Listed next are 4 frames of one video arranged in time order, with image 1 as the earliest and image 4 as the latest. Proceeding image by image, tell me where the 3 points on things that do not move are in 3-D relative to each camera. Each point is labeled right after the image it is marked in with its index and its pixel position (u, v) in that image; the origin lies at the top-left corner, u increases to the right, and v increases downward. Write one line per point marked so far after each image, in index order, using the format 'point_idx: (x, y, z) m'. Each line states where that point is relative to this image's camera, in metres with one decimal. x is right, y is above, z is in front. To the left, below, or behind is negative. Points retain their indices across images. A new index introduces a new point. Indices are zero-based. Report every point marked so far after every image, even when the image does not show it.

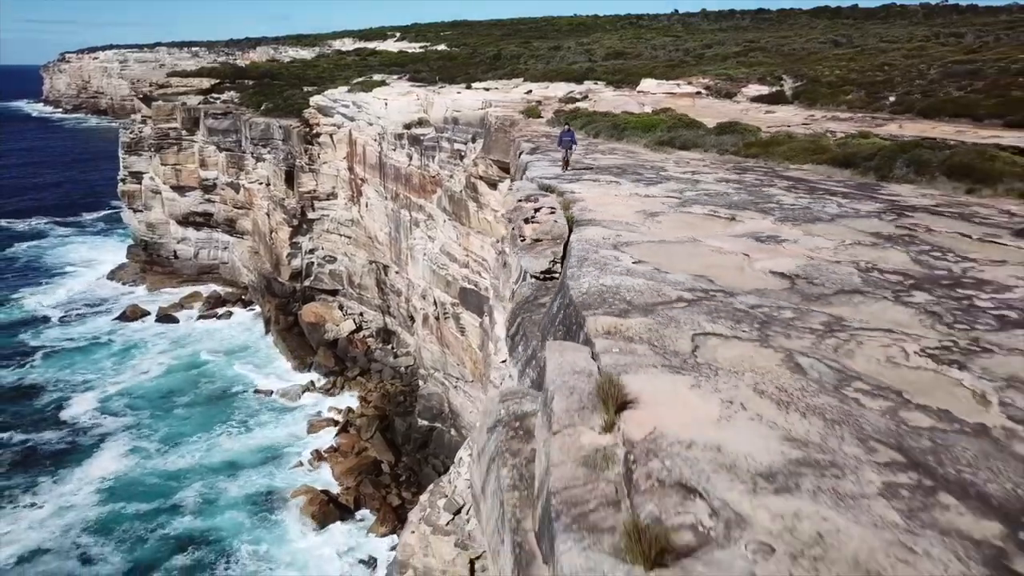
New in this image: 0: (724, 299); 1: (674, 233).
0: (+0.8, 0.0, +3.1) m
1: (+0.8, +0.3, +4.5) m
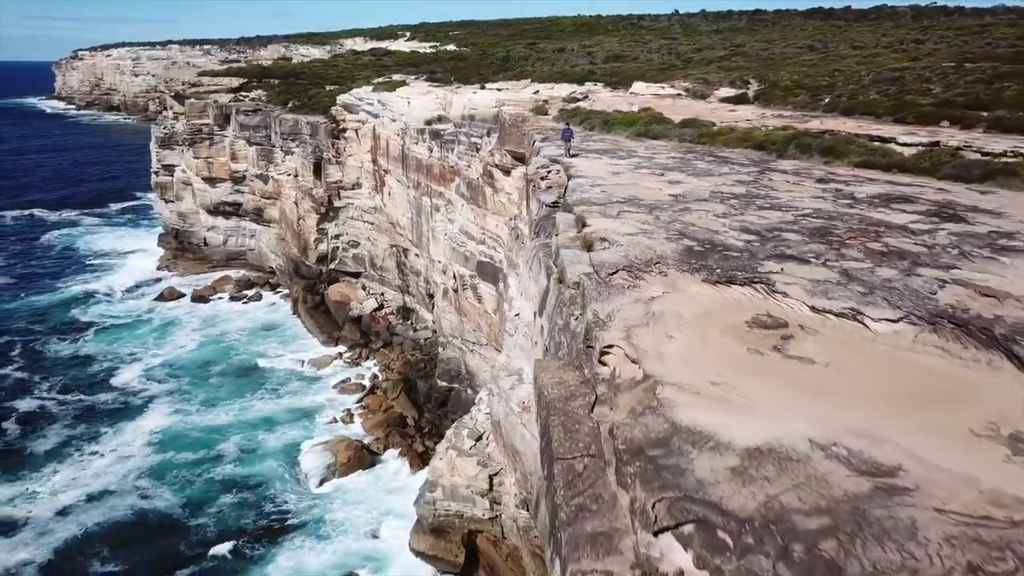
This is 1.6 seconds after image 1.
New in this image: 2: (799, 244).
0: (+1.0, +0.7, +6.7) m
1: (+1.1, +1.0, +8.0) m
2: (+1.7, +0.3, +5.1) m
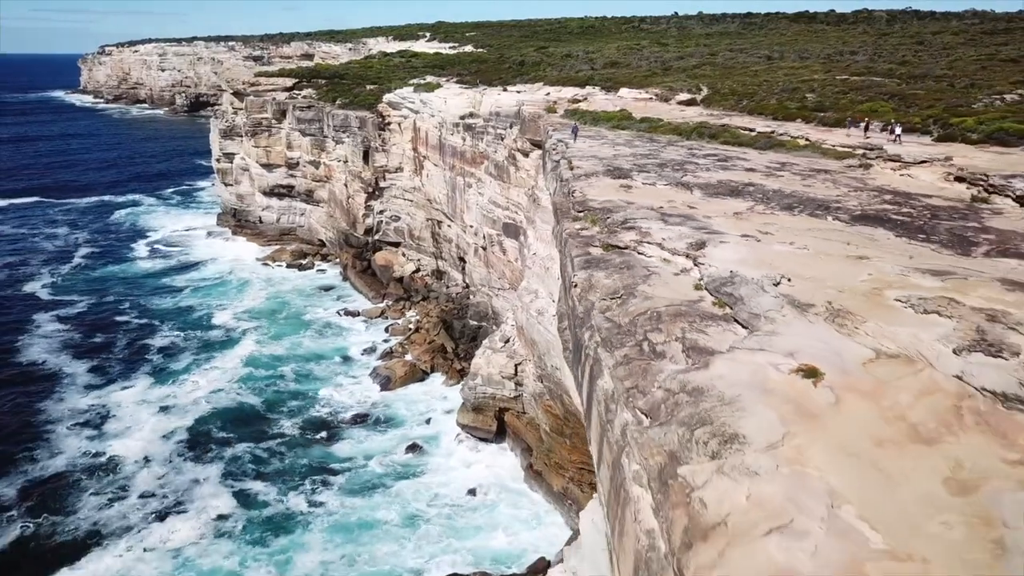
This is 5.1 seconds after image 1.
0: (+1.5, +2.3, +15.1) m
1: (+1.6, +2.6, +16.4) m
2: (+2.2, +1.9, +13.5) m
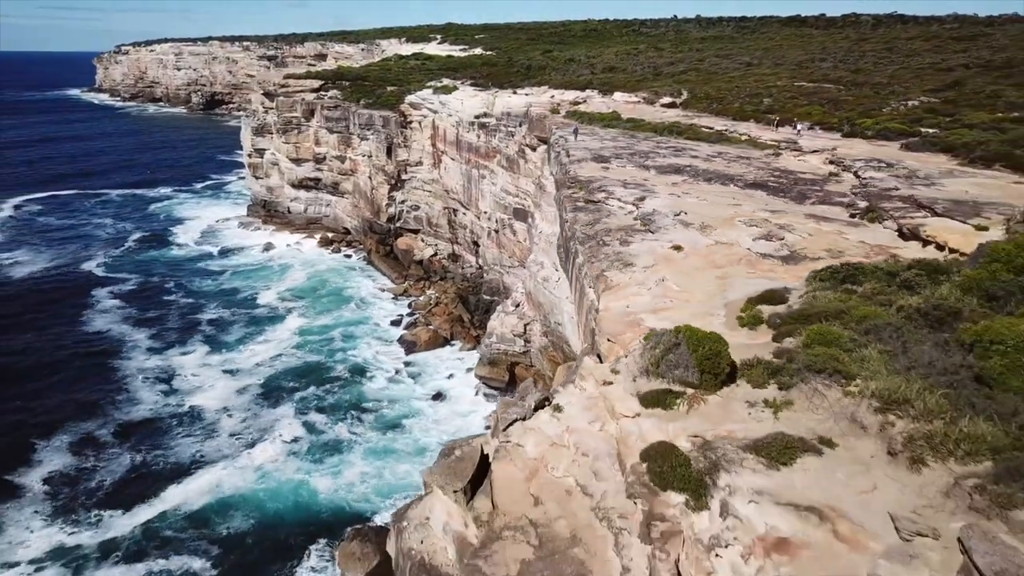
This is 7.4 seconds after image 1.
0: (+1.8, +3.3, +20.5) m
1: (+1.9, +3.7, +21.9) m
2: (+2.5, +2.9, +18.9) m
